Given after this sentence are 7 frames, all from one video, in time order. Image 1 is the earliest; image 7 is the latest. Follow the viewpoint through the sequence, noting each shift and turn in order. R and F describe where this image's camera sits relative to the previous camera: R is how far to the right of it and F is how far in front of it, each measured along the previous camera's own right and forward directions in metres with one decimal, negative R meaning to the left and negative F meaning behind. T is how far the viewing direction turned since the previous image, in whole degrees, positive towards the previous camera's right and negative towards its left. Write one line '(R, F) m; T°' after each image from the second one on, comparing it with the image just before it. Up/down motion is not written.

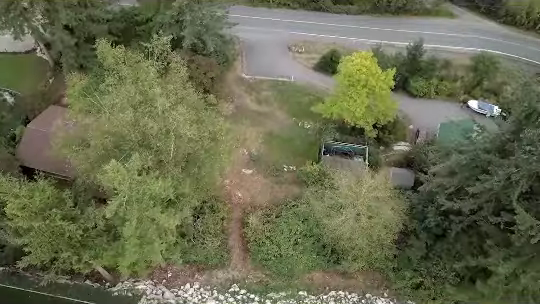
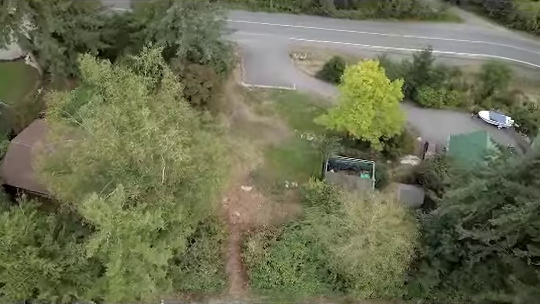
(0.0, +2.0) m; 0°
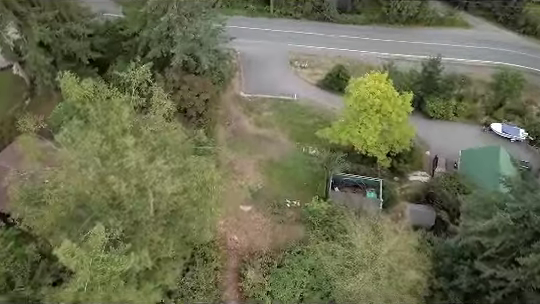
(0.0, +2.0) m; 0°
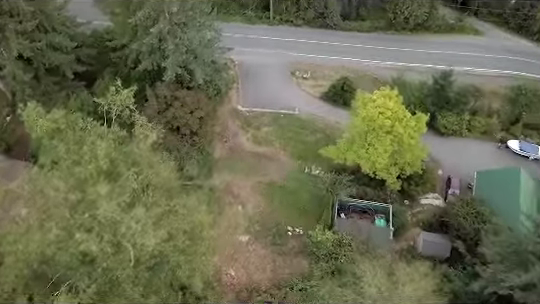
(0.0, +2.5) m; 0°
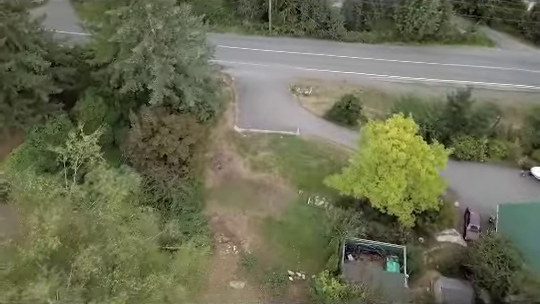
(+0.1, +3.2) m; 0°
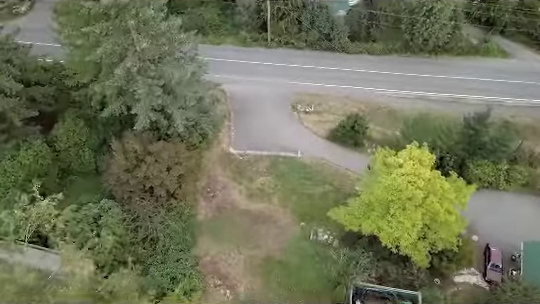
(+0.1, +2.8) m; 0°
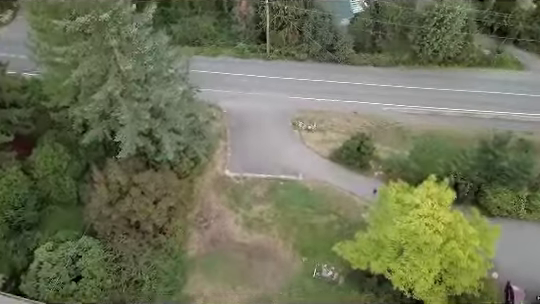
(+0.1, +2.4) m; 0°
